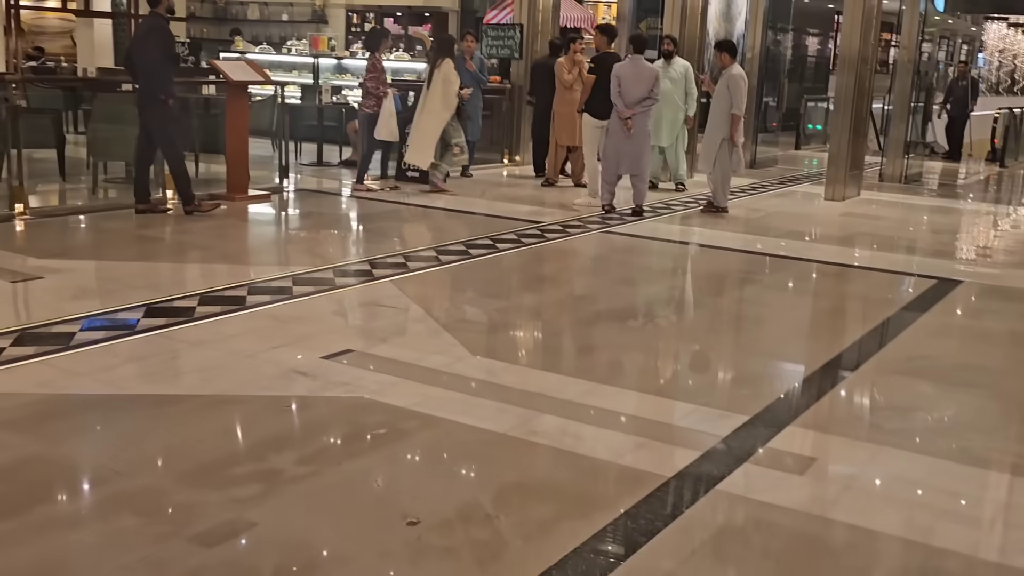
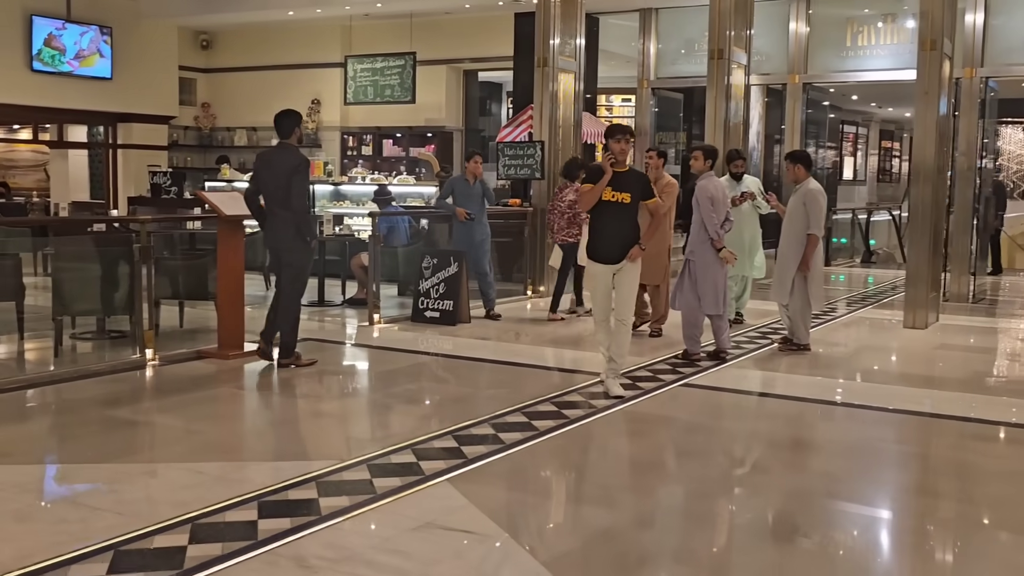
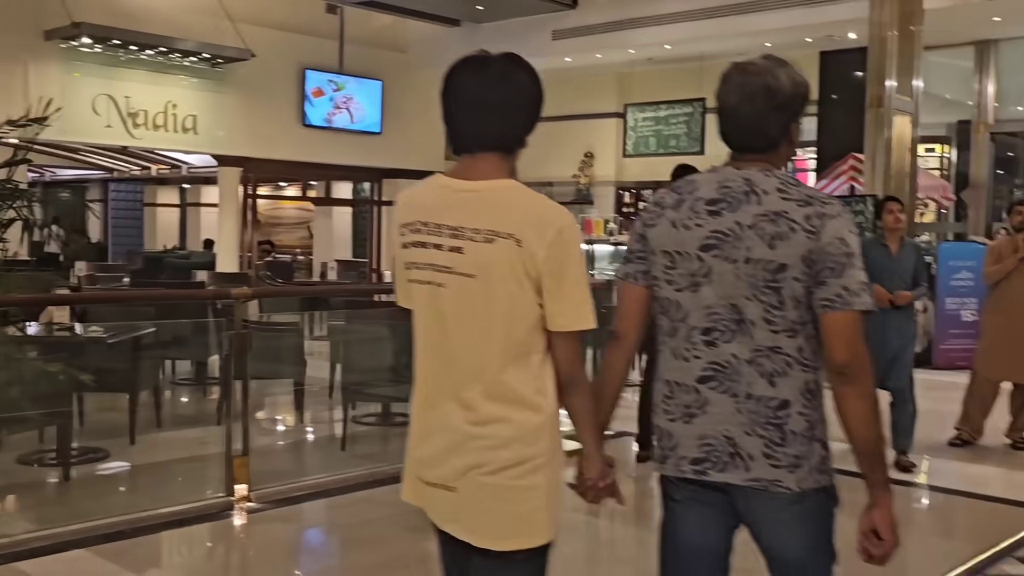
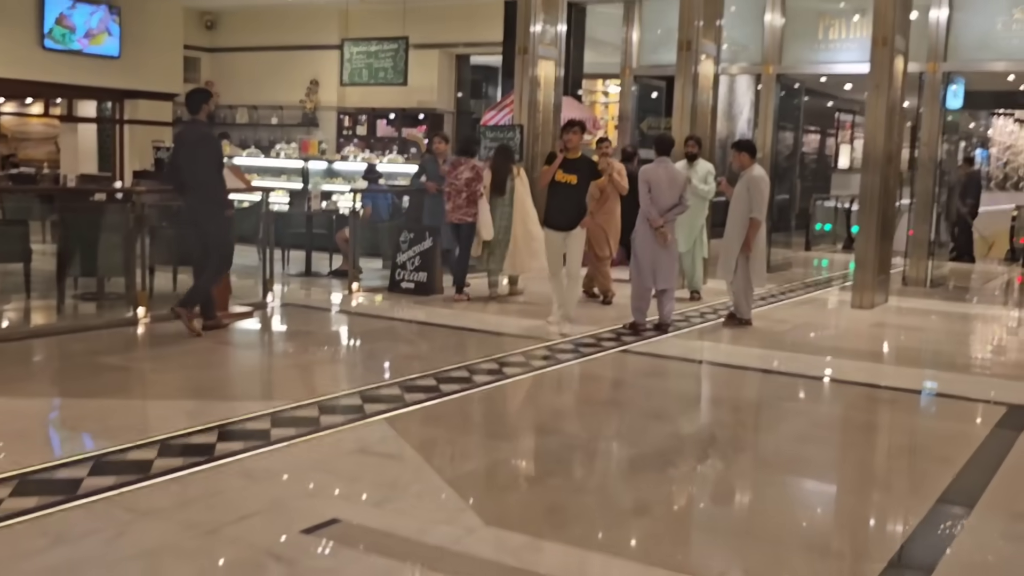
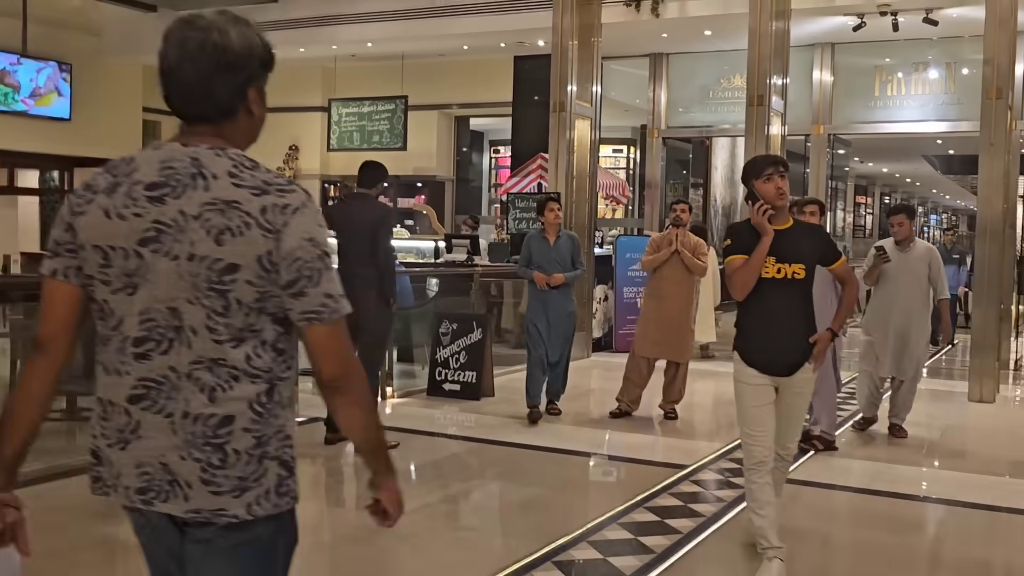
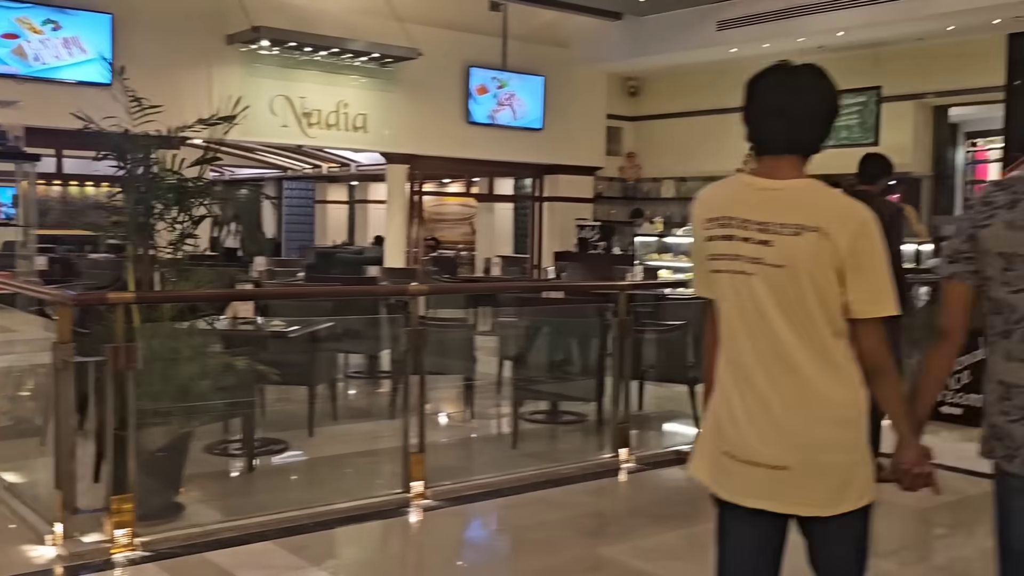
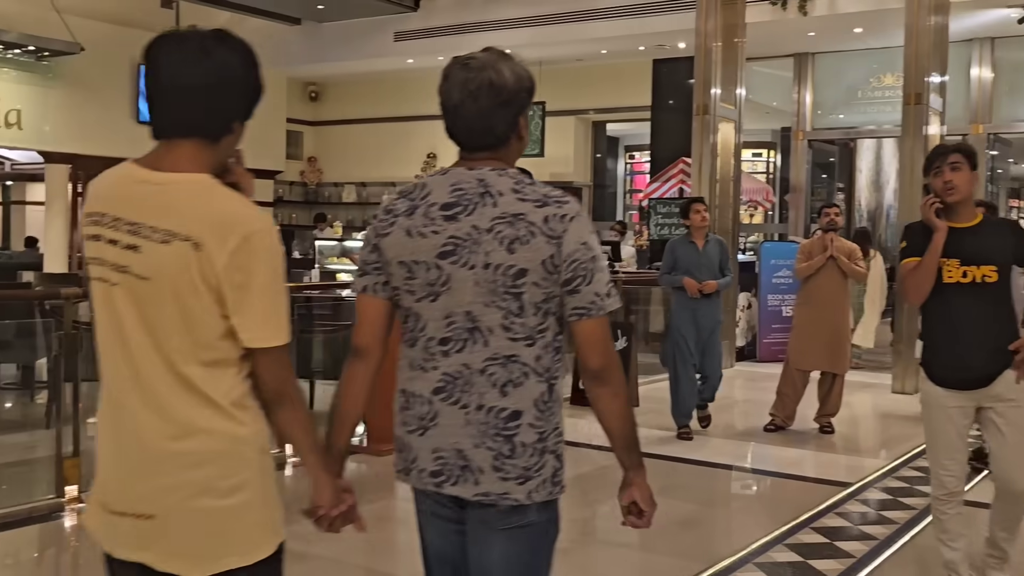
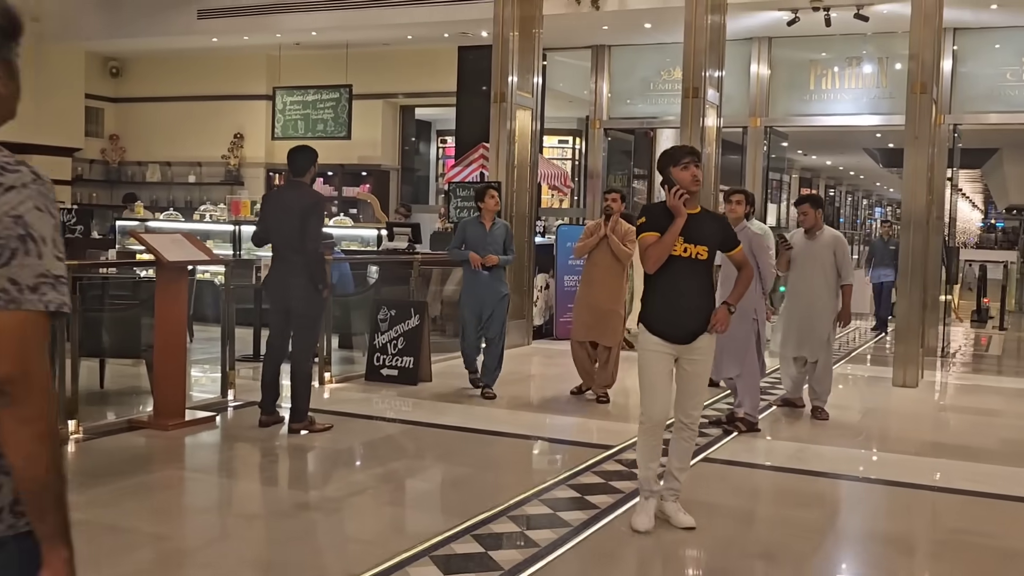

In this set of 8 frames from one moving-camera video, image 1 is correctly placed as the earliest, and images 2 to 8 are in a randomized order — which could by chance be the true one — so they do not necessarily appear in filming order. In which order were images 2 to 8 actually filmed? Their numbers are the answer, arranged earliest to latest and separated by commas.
4, 2, 8, 5, 7, 3, 6
